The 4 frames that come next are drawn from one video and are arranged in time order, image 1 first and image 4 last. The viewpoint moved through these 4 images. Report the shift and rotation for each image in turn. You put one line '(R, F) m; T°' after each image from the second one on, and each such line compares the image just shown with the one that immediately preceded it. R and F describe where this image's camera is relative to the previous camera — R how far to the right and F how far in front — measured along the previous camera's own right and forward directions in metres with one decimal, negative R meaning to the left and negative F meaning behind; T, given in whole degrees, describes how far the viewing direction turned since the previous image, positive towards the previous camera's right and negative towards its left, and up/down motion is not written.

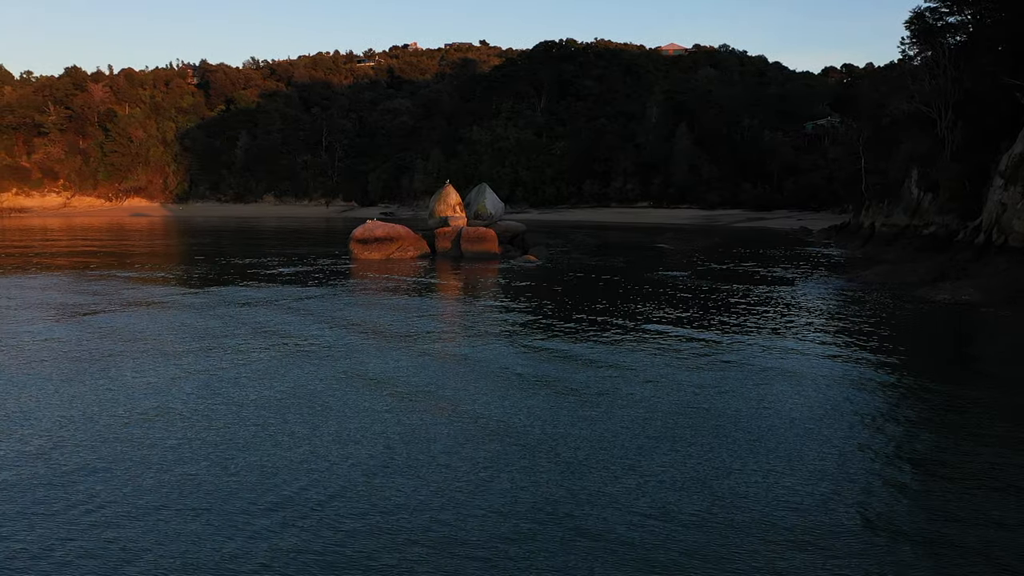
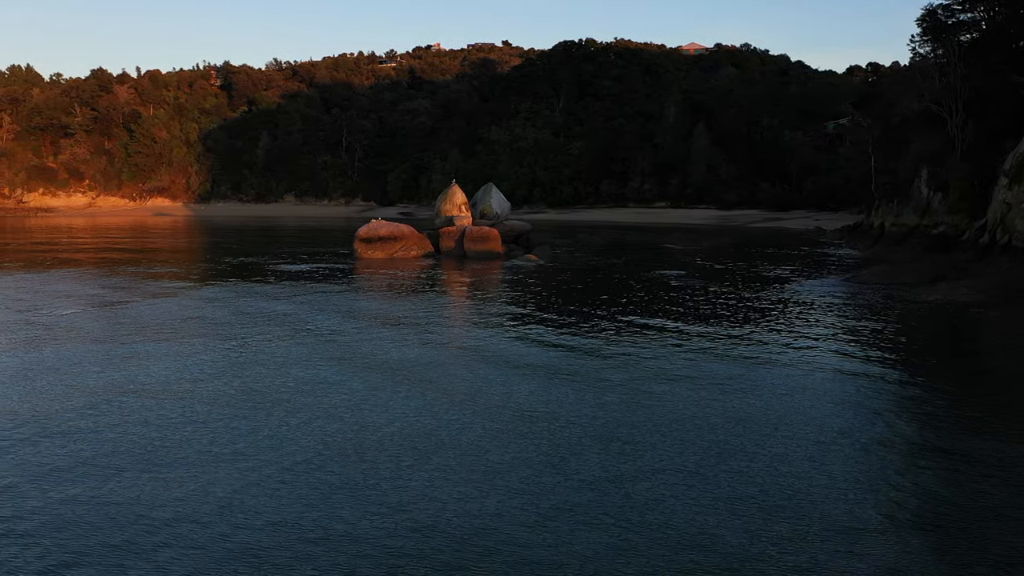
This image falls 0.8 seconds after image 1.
(+0.6, -0.1) m; -2°
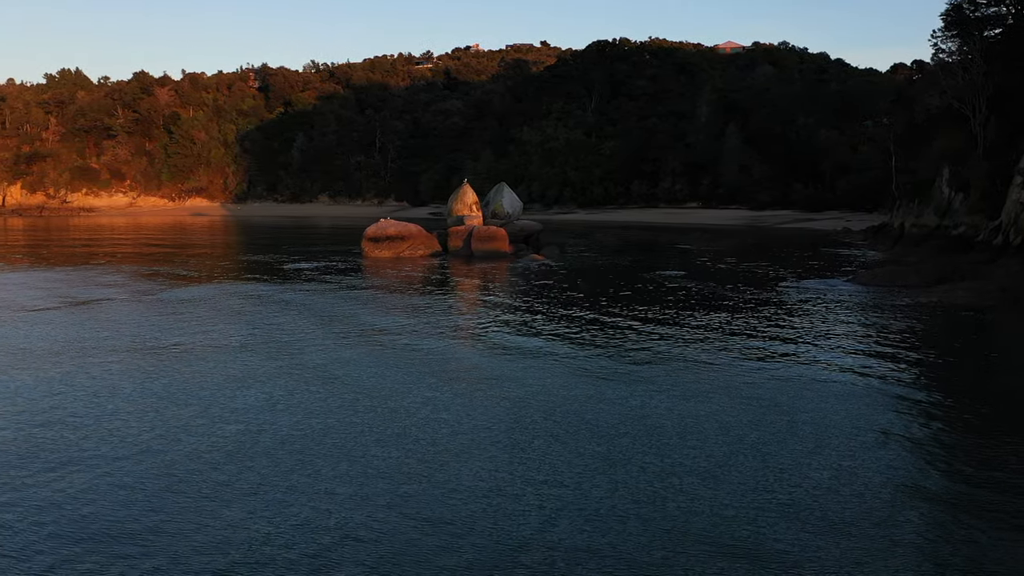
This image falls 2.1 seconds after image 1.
(+1.0, 0.0) m; -3°
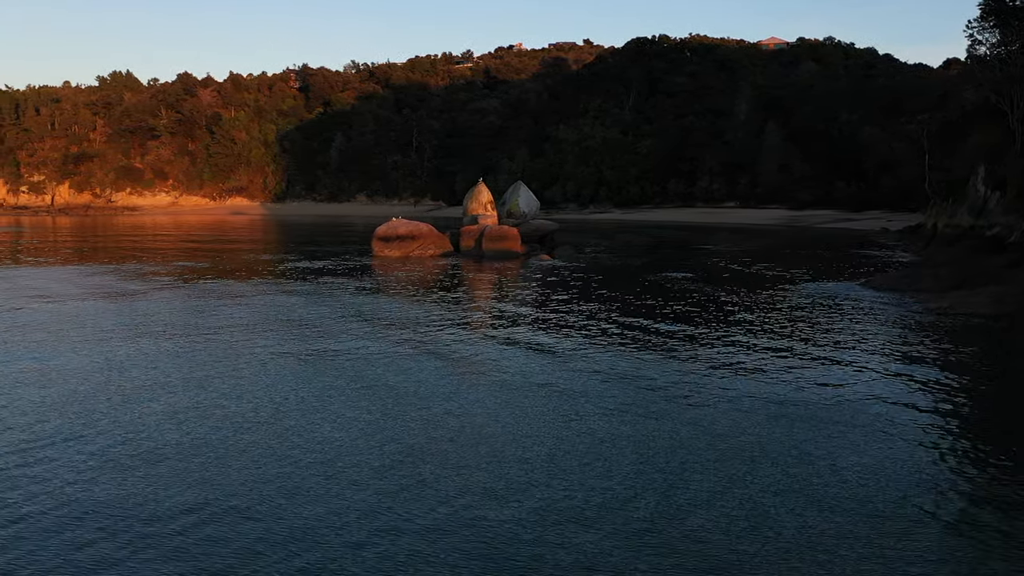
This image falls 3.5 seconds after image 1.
(+0.9, +0.4) m; -3°
